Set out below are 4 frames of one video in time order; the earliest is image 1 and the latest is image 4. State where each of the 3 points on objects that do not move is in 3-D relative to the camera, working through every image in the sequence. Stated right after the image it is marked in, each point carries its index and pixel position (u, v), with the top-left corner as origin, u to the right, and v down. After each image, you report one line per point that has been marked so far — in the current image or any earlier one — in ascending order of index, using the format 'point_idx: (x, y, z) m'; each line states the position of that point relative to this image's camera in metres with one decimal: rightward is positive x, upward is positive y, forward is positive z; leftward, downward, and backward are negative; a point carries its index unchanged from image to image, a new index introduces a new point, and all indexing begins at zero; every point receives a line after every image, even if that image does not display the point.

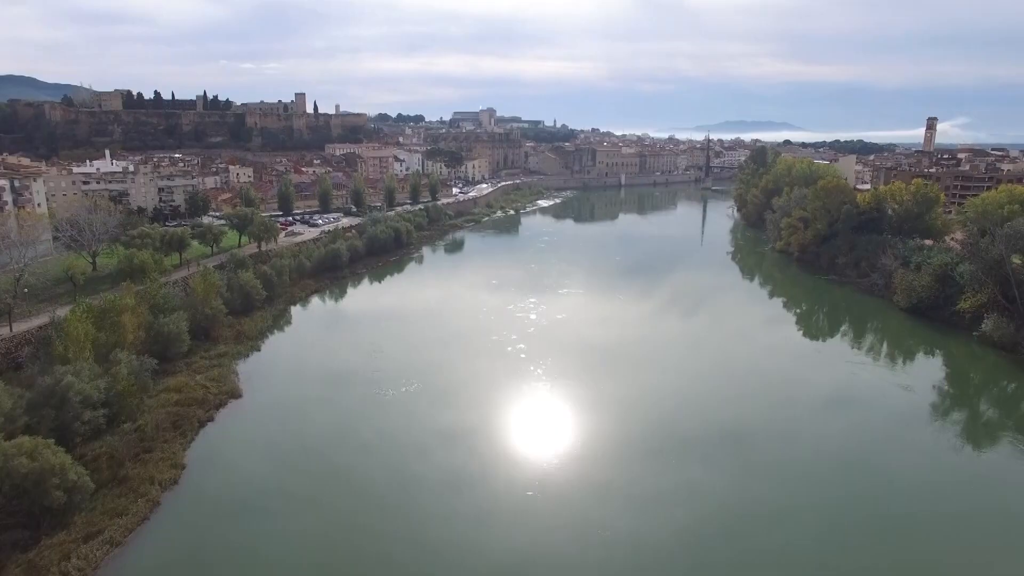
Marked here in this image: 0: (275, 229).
0: (-6.1, +1.5, +17.1) m
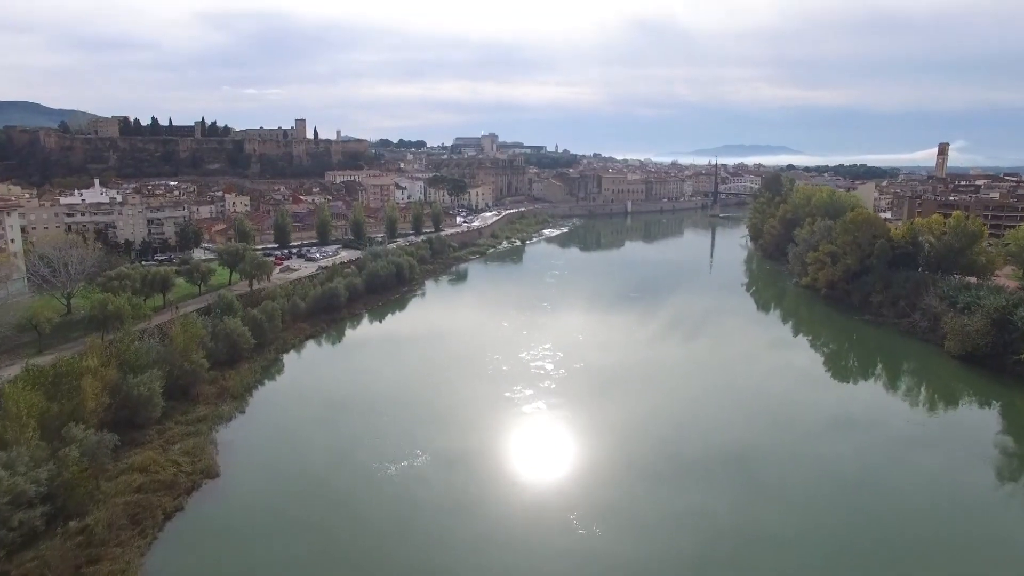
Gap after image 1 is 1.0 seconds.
0: (-5.8, +0.5, +15.9) m
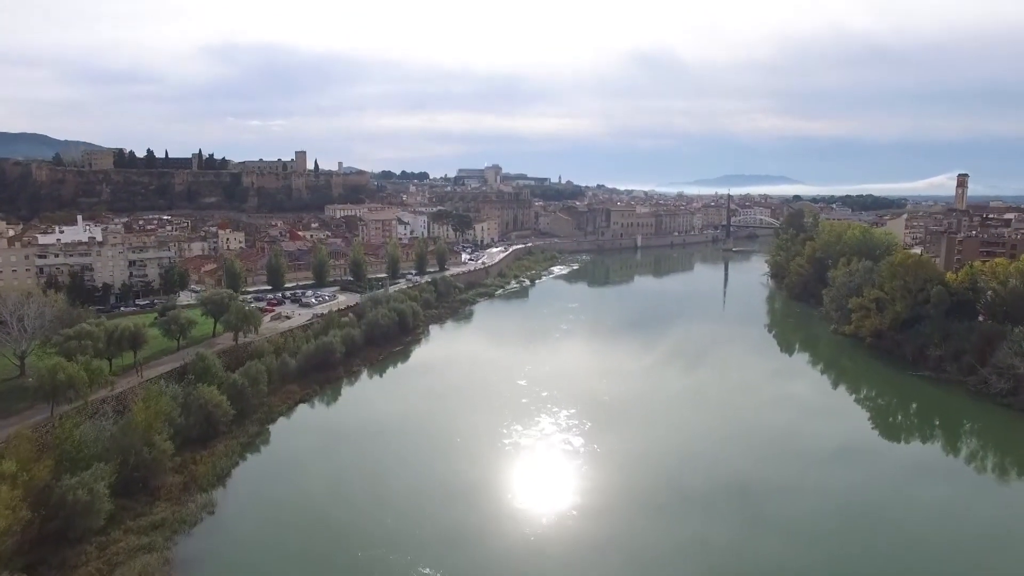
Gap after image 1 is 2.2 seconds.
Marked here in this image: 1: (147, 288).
0: (-5.5, -0.6, +14.2) m
1: (-10.4, 0.0, +19.1) m
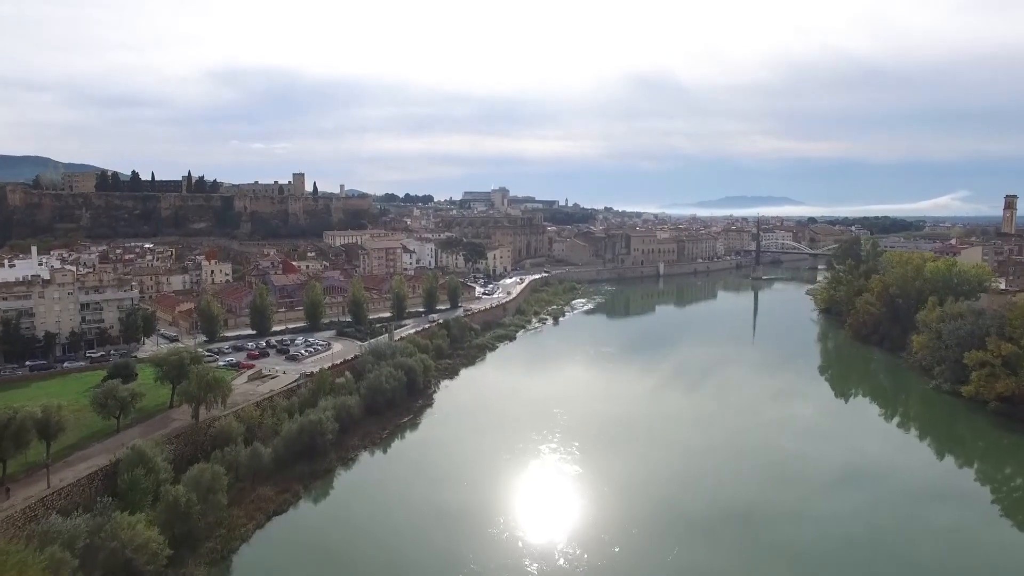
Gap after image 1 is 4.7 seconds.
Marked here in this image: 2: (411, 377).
0: (-4.7, -1.6, +10.9) m
1: (-9.7, -1.2, +15.7) m
2: (-2.2, -1.9, +14.8) m
